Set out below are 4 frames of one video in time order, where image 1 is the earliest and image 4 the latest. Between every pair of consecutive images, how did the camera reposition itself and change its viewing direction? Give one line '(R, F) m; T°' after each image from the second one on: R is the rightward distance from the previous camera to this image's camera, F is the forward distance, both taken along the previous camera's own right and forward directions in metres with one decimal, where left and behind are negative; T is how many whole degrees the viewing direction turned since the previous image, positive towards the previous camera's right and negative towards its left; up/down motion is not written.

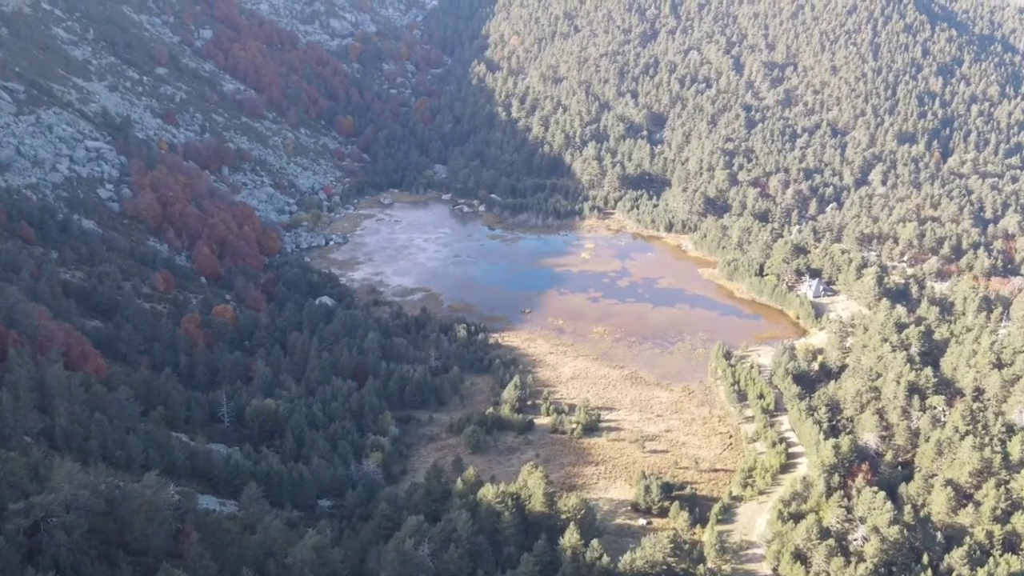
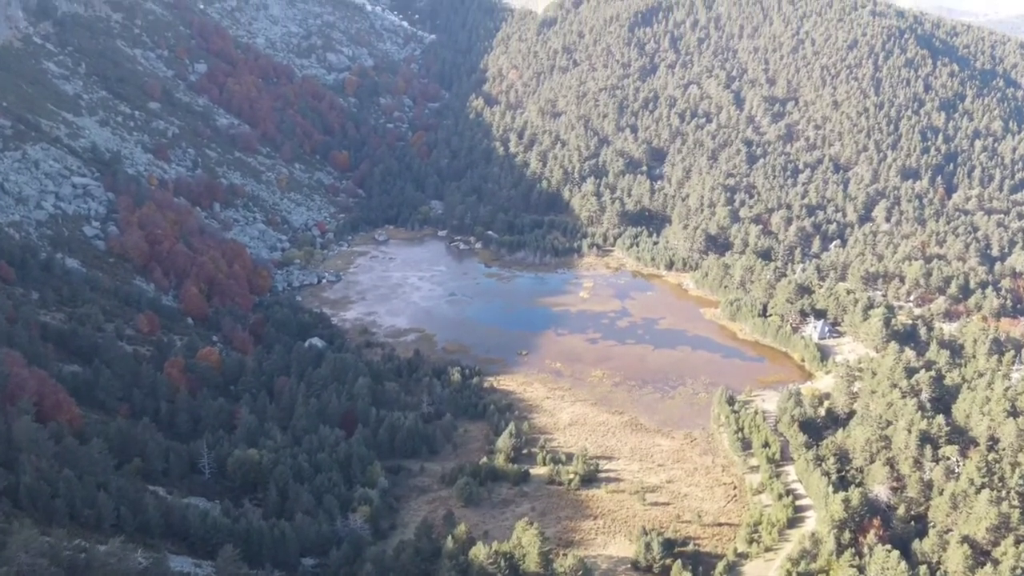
(+0.4, +1.8) m; 0°
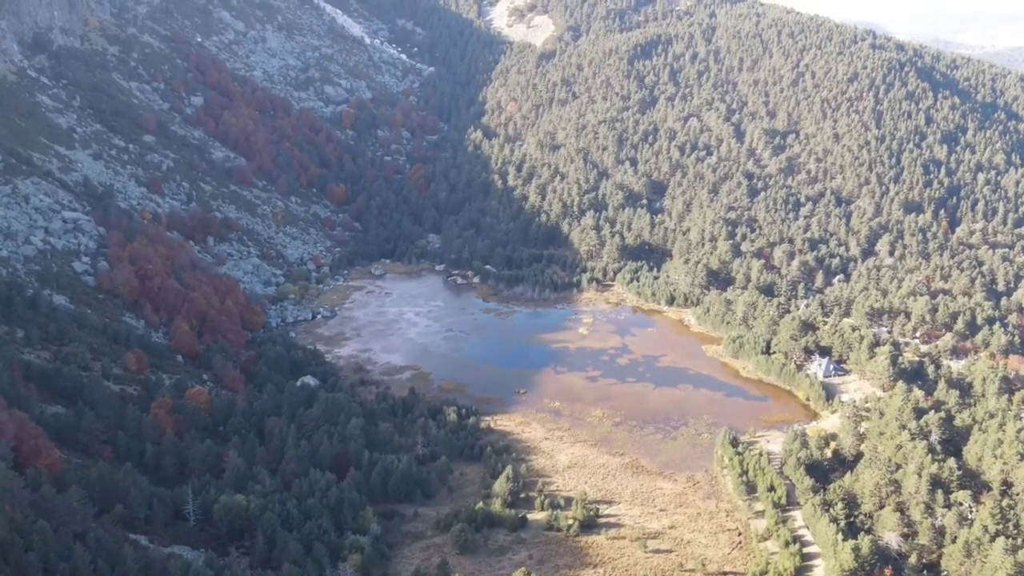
(+0.1, +1.2) m; 0°
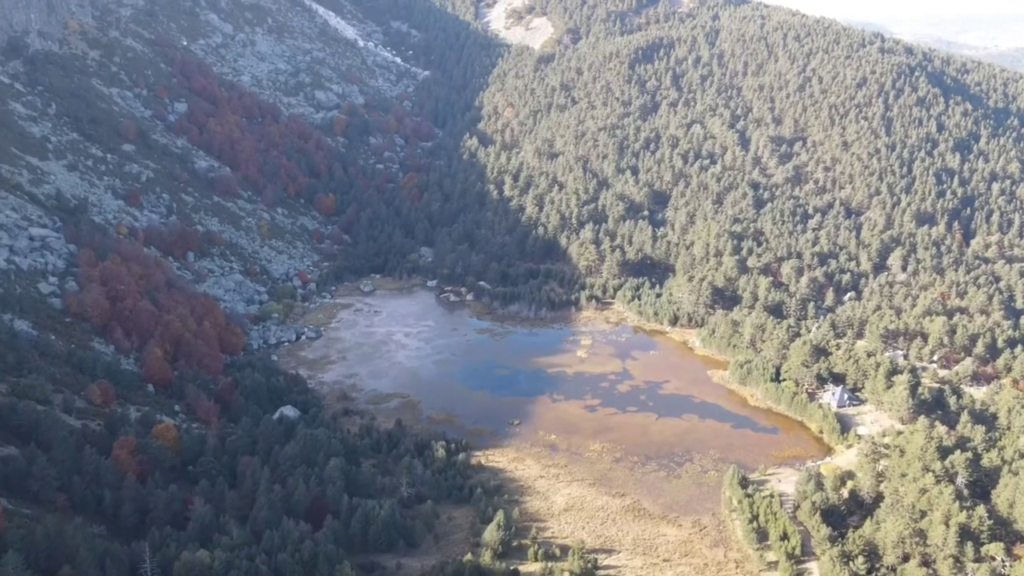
(+0.6, +3.8) m; 0°
